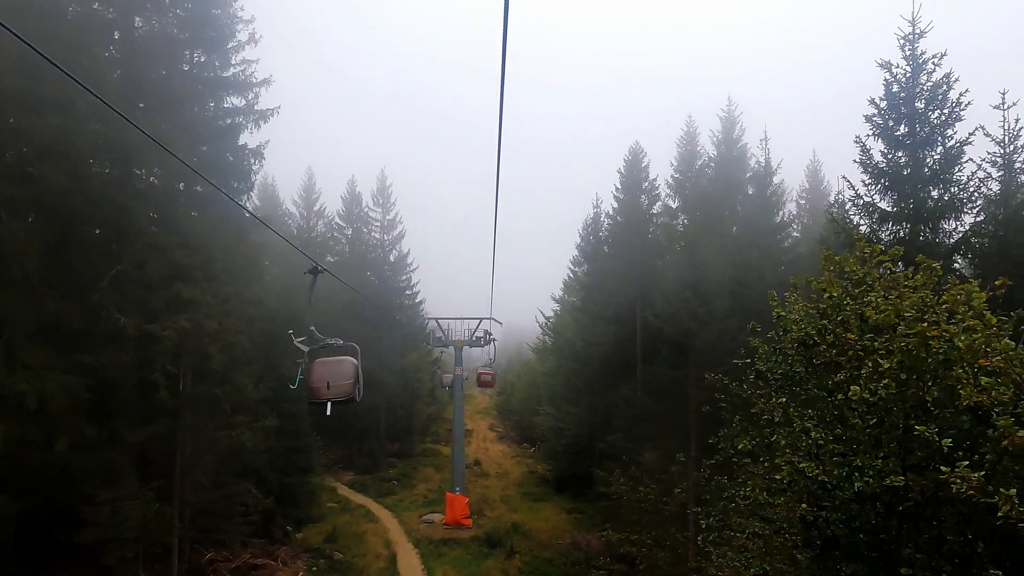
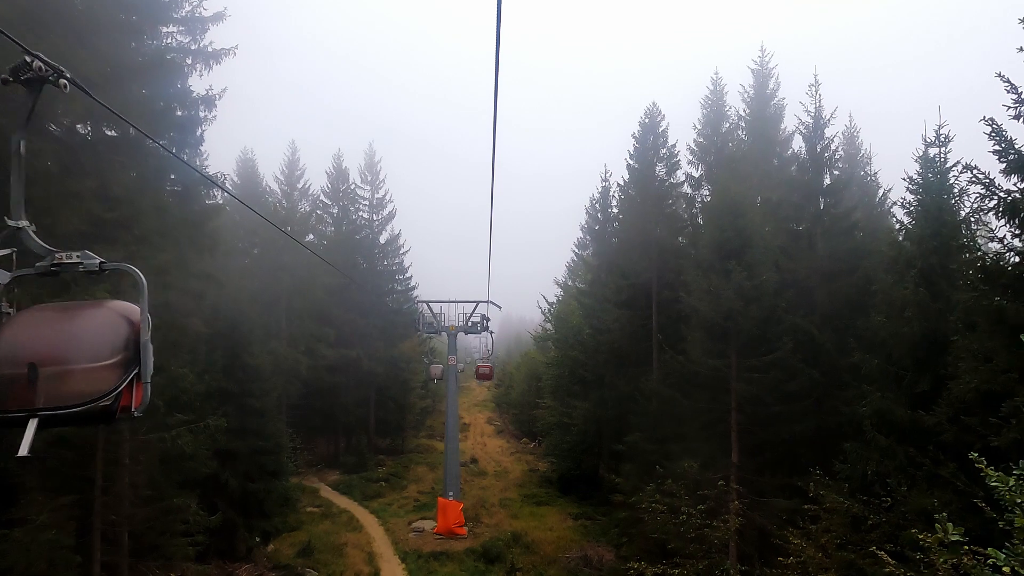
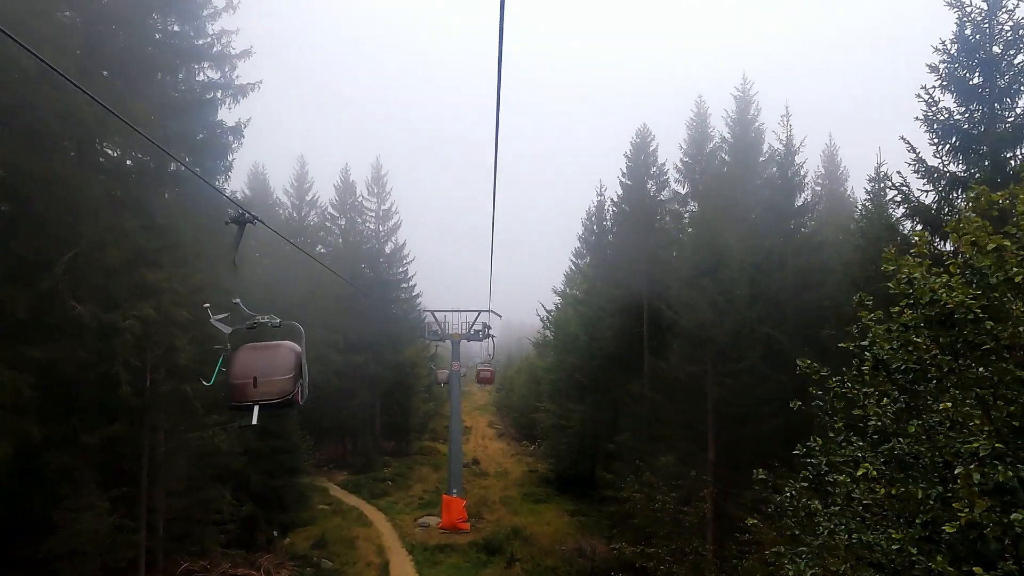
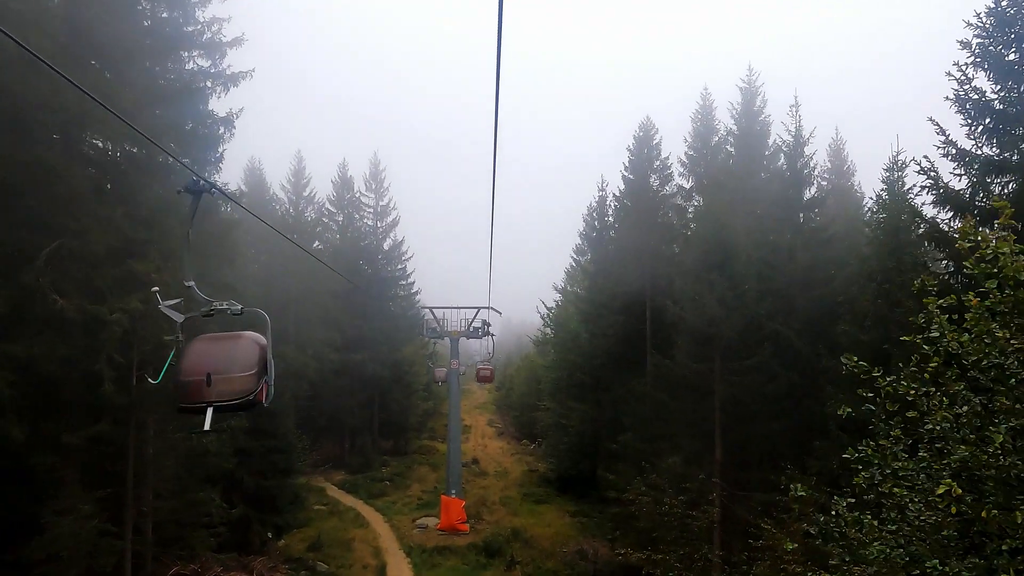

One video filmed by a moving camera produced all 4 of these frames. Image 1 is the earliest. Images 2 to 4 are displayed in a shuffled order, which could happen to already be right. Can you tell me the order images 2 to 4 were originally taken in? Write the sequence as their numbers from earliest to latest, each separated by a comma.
3, 4, 2
